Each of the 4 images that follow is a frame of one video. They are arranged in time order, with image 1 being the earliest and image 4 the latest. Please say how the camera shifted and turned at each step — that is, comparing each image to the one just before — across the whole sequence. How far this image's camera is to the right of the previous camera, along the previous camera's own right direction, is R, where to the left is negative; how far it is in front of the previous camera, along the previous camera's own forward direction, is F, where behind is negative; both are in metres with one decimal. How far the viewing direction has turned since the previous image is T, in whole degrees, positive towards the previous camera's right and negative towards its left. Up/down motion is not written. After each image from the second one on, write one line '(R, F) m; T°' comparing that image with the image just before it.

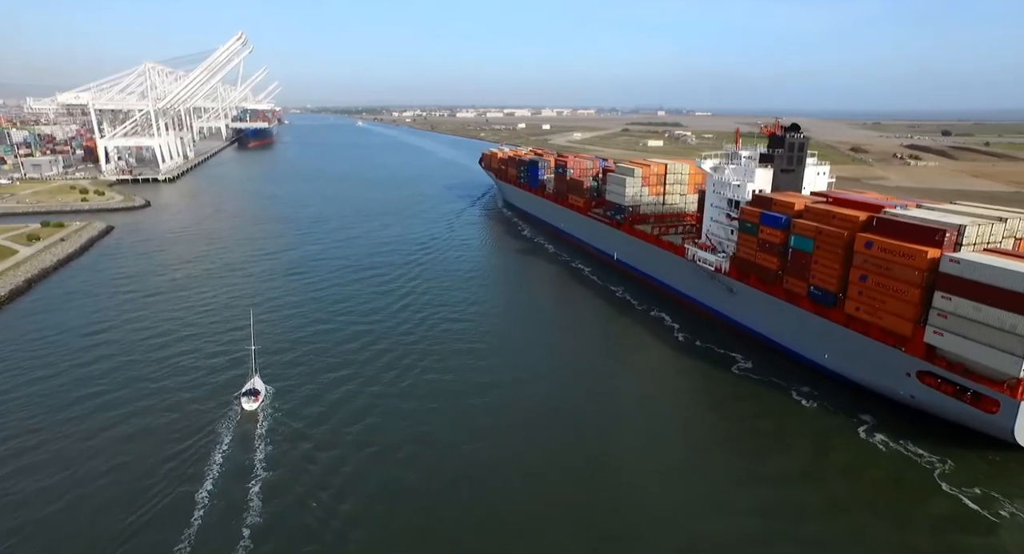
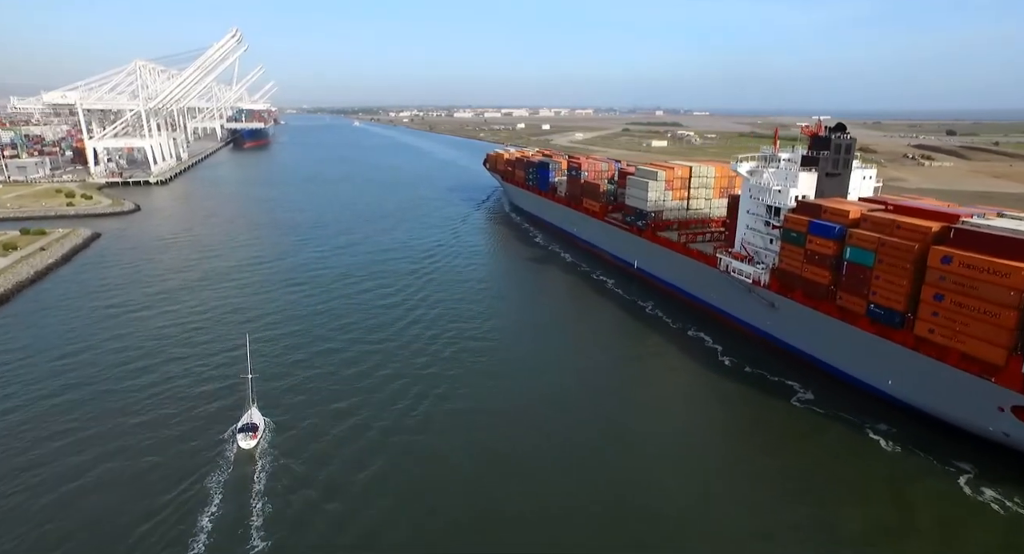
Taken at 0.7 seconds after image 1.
(-1.0, +2.4) m; 0°
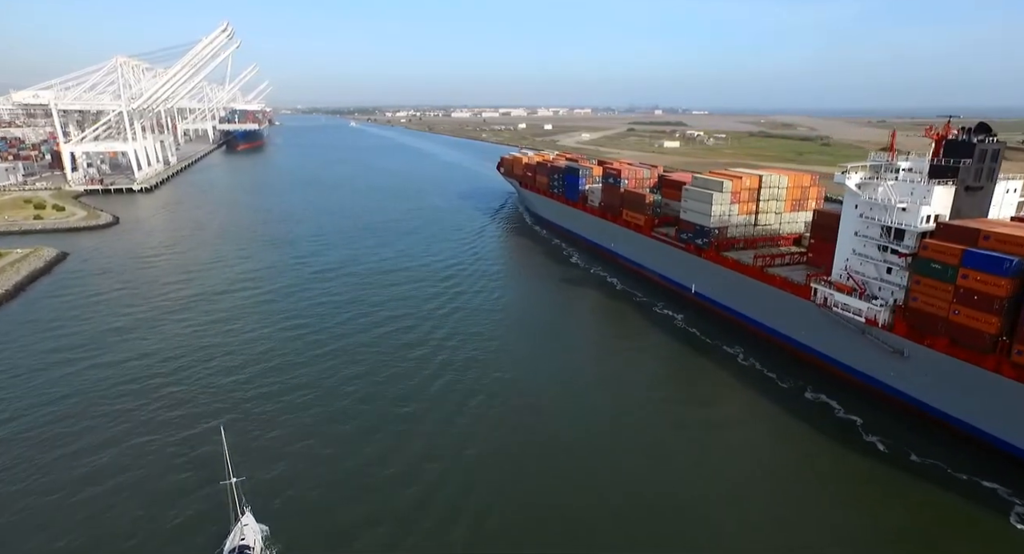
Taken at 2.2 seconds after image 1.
(-2.2, +5.2) m; 0°
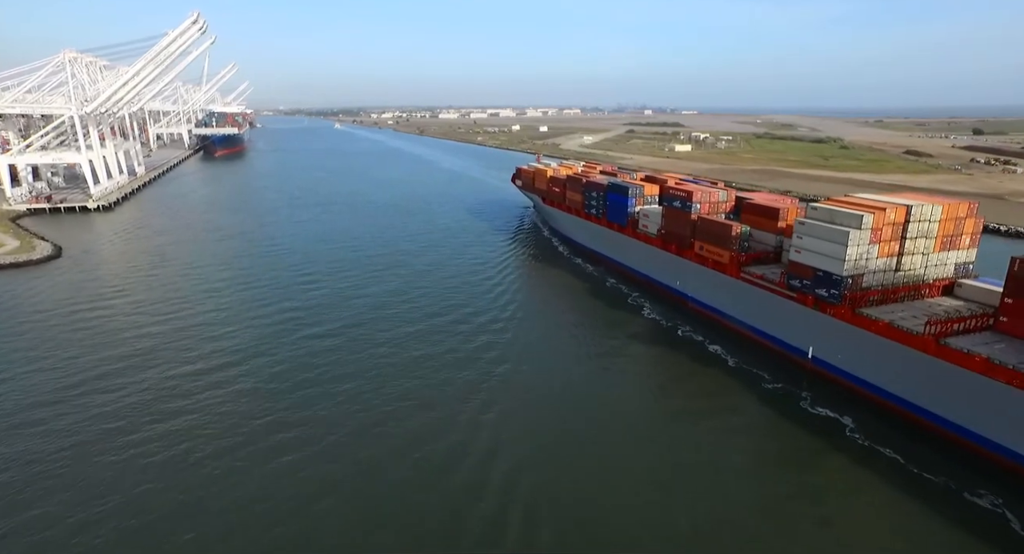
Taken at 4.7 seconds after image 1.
(-3.0, +8.0) m; +1°
